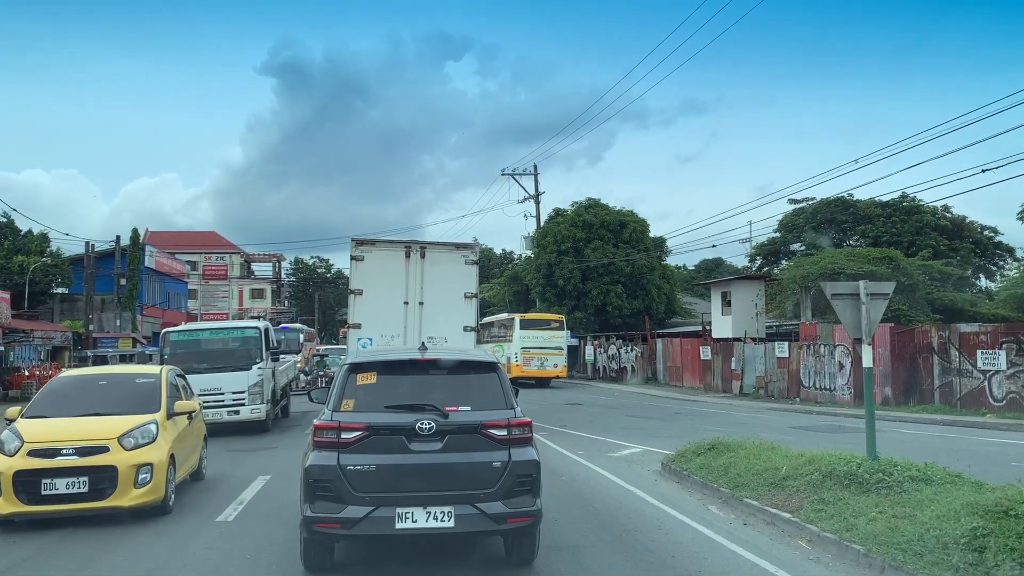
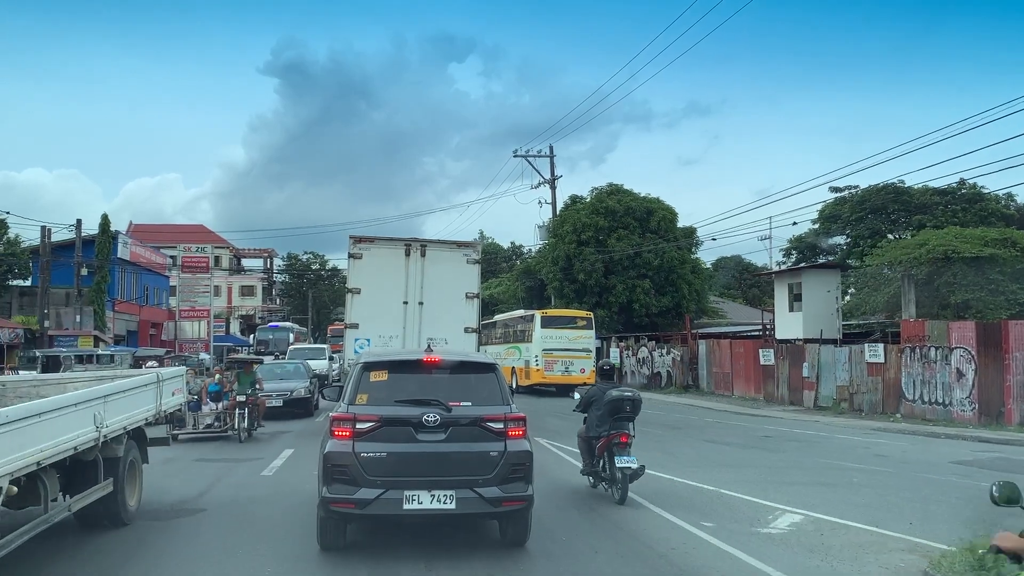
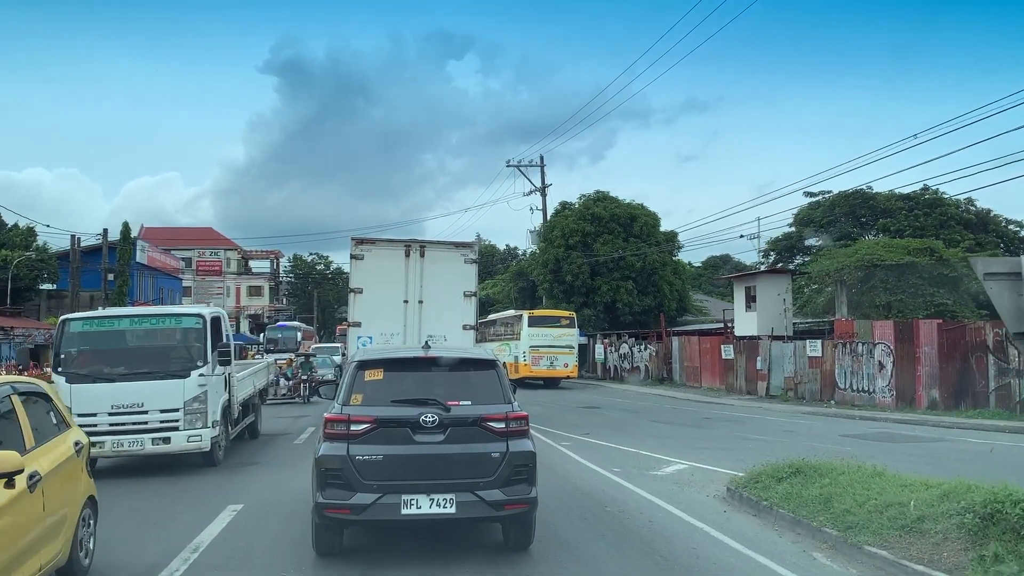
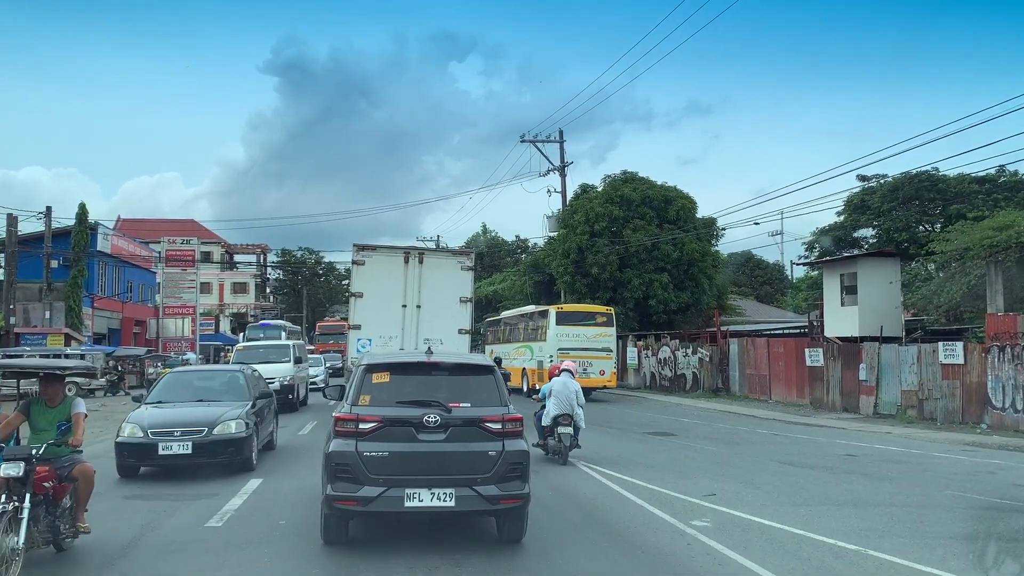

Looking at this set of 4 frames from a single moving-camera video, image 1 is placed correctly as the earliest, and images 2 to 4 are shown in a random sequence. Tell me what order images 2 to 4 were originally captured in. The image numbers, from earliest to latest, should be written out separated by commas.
3, 2, 4
